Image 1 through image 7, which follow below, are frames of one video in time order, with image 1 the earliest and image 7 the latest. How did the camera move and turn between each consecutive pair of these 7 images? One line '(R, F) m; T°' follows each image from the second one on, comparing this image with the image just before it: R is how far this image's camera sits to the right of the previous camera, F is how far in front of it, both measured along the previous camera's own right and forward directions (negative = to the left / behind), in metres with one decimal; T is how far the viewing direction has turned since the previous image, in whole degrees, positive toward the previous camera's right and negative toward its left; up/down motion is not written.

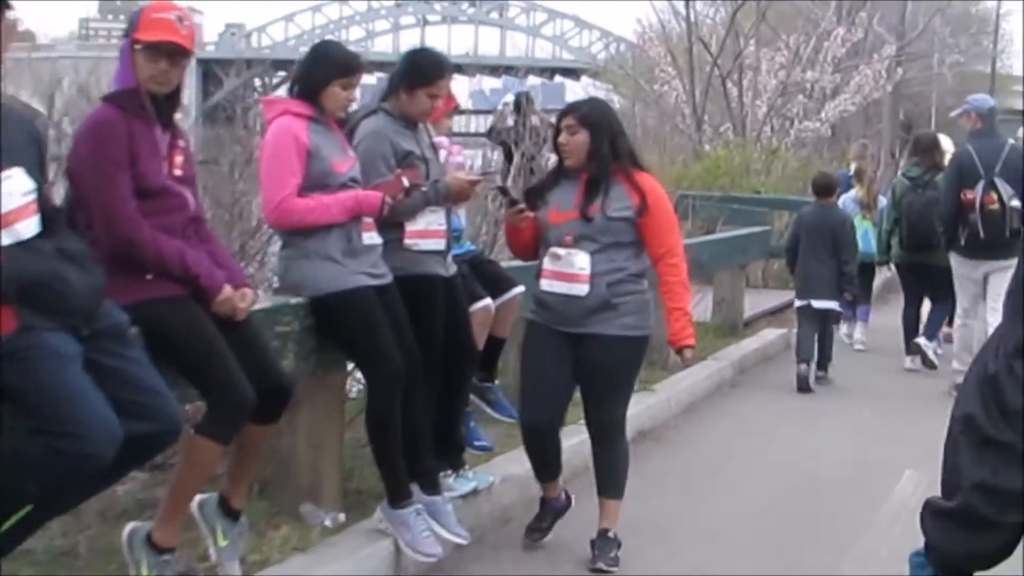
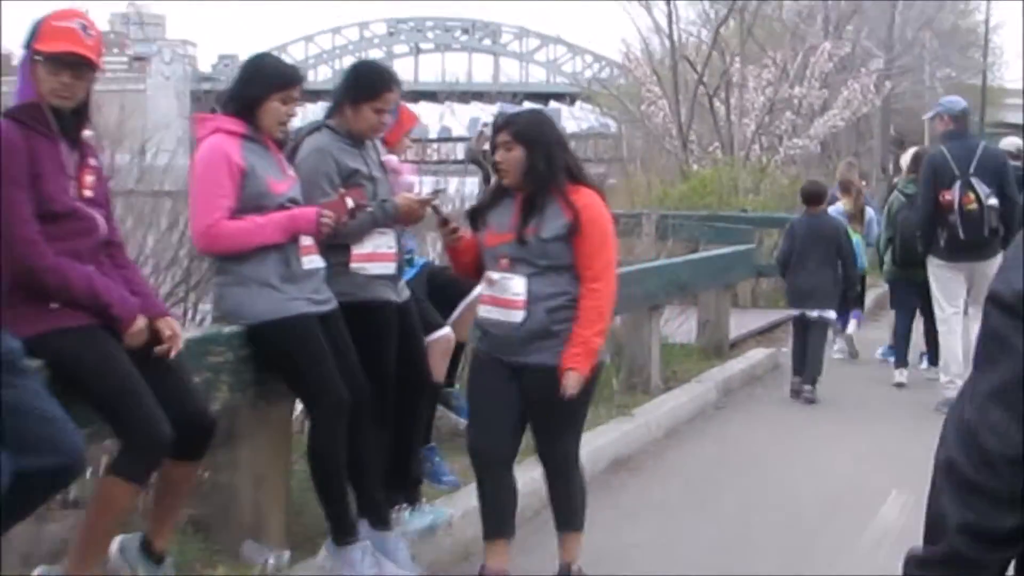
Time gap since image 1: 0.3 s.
(+0.3, +0.4) m; 0°
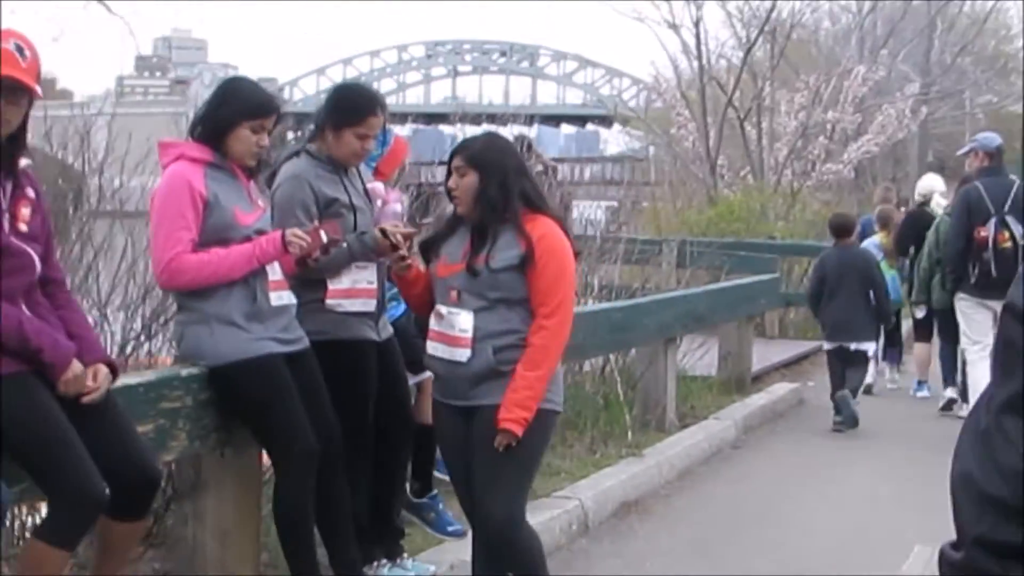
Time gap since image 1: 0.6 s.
(+0.3, +0.4) m; -2°
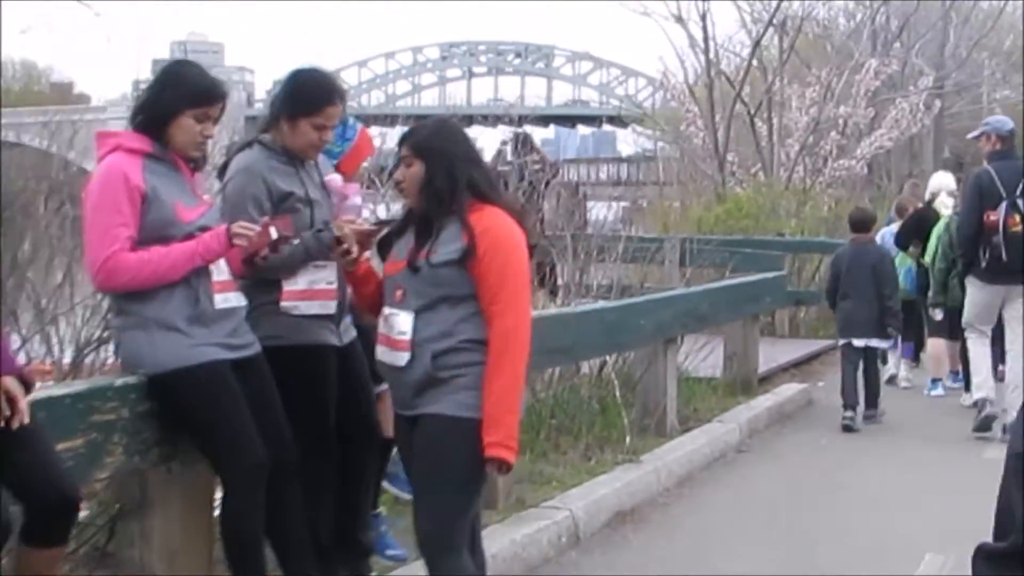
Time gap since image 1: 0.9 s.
(+0.2, +0.4) m; -1°
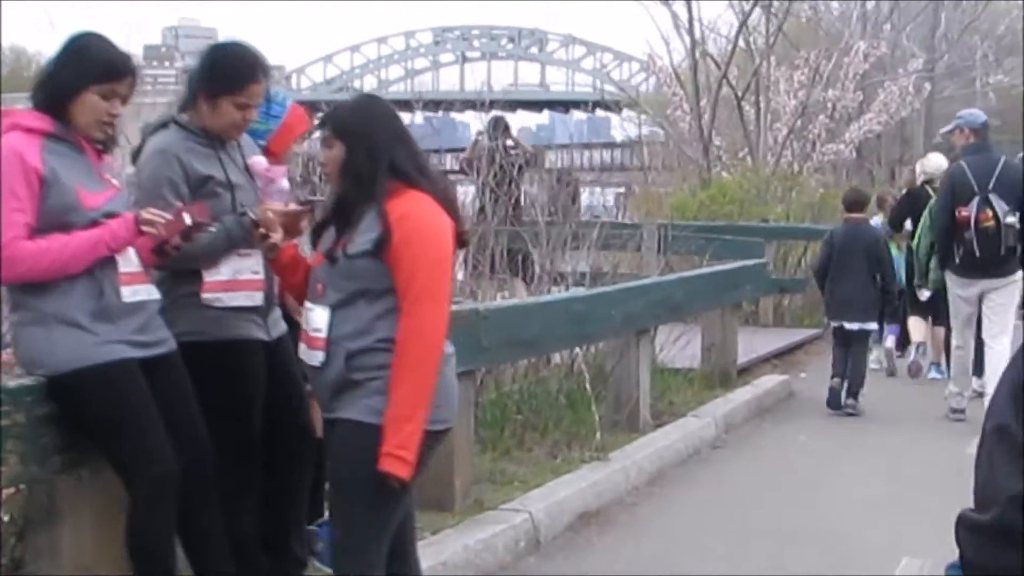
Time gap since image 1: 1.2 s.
(+0.2, +0.4) m; 0°
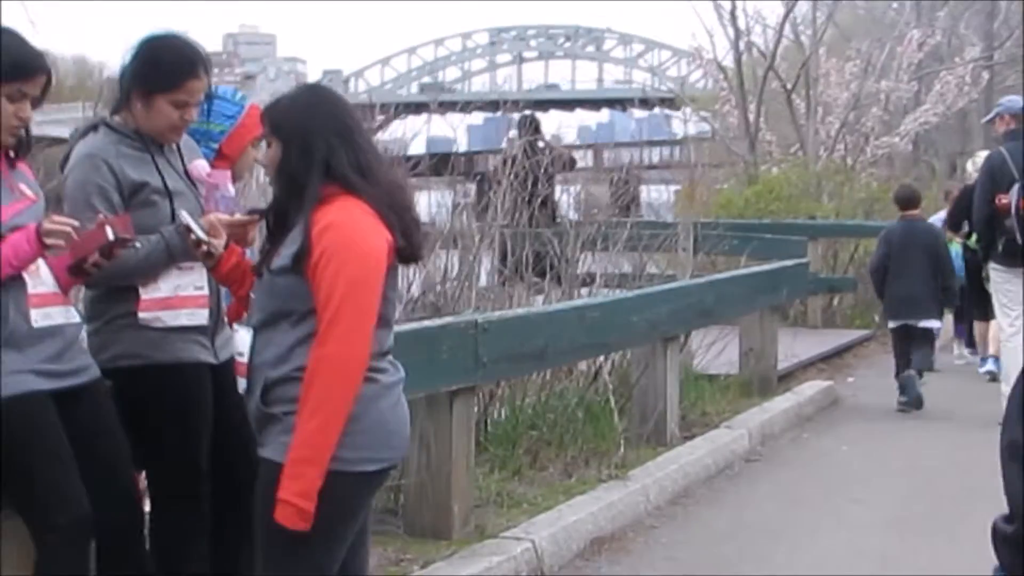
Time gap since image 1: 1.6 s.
(+0.4, +0.6) m; -3°
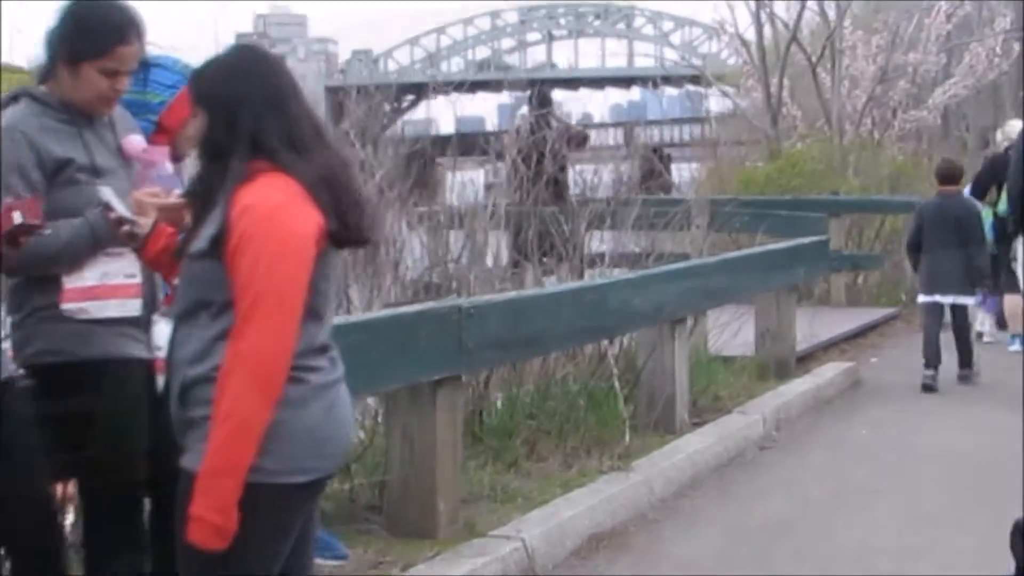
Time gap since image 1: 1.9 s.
(+0.3, +0.5) m; -2°
